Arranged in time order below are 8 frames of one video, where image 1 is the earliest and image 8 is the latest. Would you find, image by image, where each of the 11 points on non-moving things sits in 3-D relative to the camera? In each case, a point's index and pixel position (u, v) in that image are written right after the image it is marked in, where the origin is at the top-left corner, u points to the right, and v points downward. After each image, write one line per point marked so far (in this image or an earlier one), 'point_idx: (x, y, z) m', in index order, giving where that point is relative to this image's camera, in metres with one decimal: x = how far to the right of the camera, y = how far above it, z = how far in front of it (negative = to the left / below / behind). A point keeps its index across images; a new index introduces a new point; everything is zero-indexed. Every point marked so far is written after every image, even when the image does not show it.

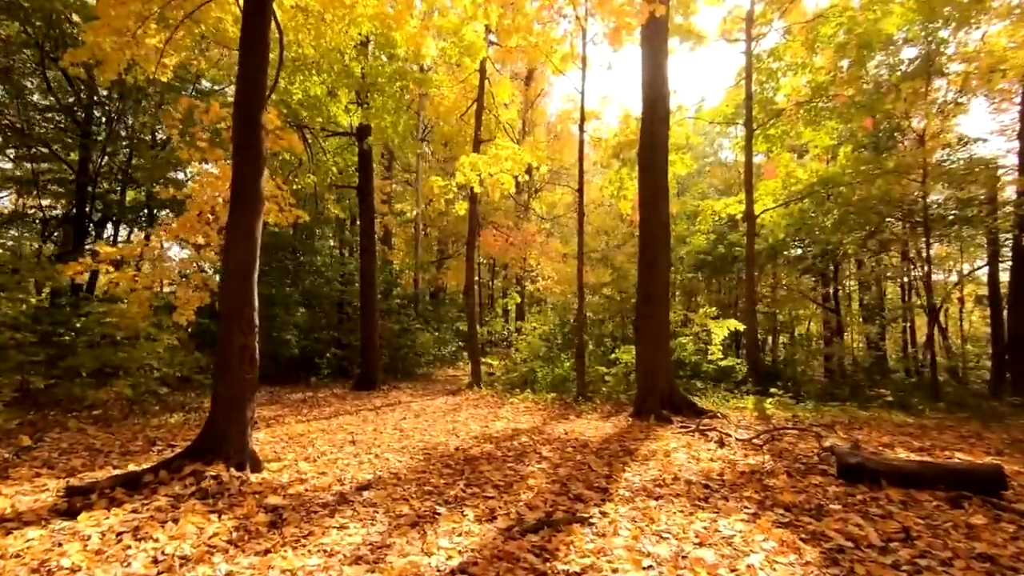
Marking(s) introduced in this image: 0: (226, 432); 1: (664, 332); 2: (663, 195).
0: (-2.4, -1.2, +4.5) m
1: (+2.5, -0.8, +8.8) m
2: (+2.5, +1.5, +9.0) m
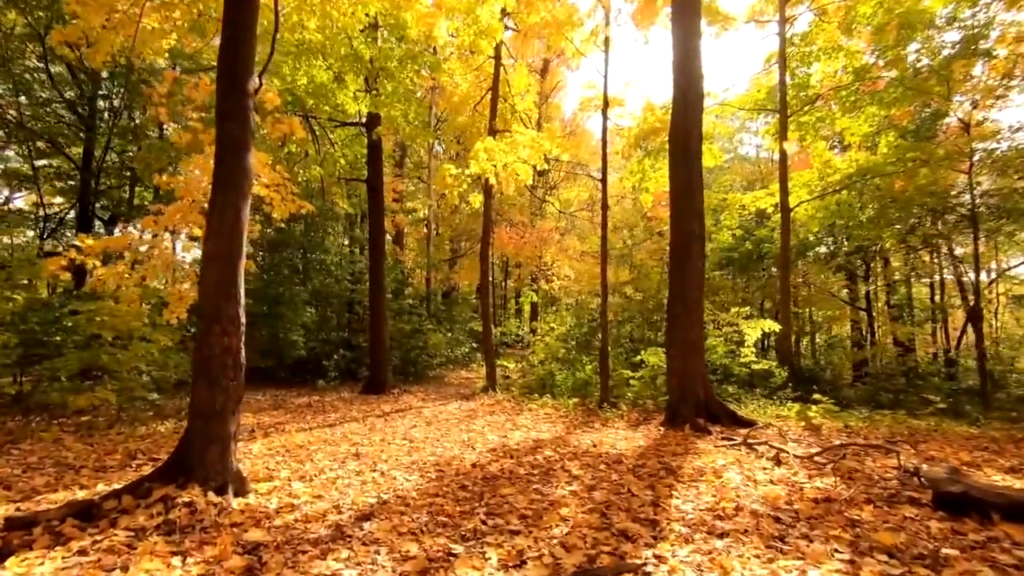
0: (-2.2, -1.2, +3.9) m
1: (+2.8, -0.7, +8.0) m
2: (+2.9, +1.6, +8.2) m
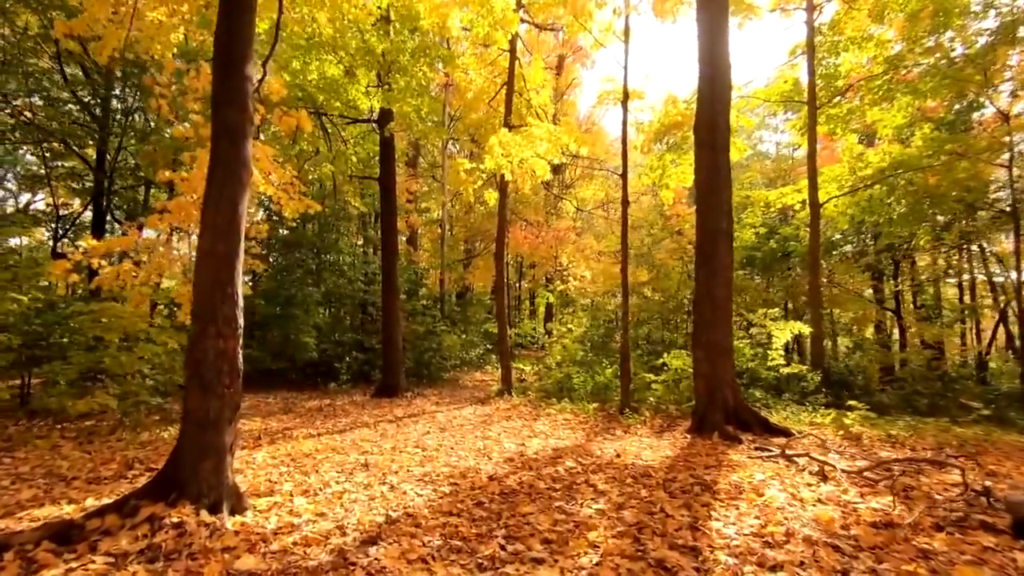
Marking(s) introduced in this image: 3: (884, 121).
0: (-2.1, -1.2, +3.6) m
1: (+3.0, -0.7, +7.6) m
2: (+3.1, +1.6, +7.8) m
3: (+8.4, +3.8, +12.1) m
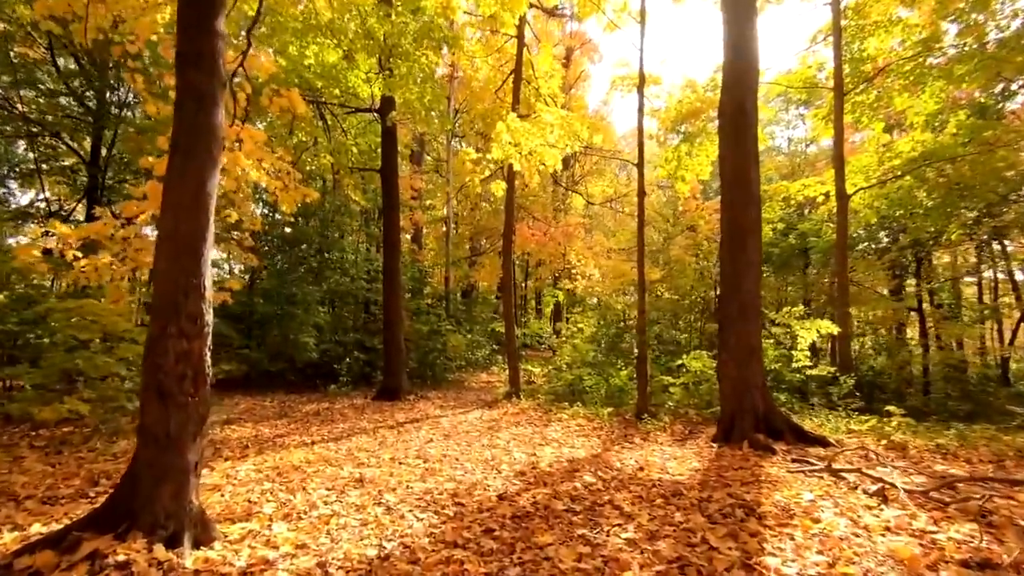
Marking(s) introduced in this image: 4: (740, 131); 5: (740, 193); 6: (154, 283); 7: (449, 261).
0: (-2.0, -1.1, +3.0) m
1: (+3.2, -0.6, +7.0) m
2: (+3.2, +1.7, +7.2) m
3: (+8.6, +3.8, +11.4) m
4: (+3.1, +2.1, +7.2) m
5: (+3.0, +1.3, +7.2) m
6: (-2.1, 0.0, +3.2) m
7: (-2.0, +0.9, +17.3) m
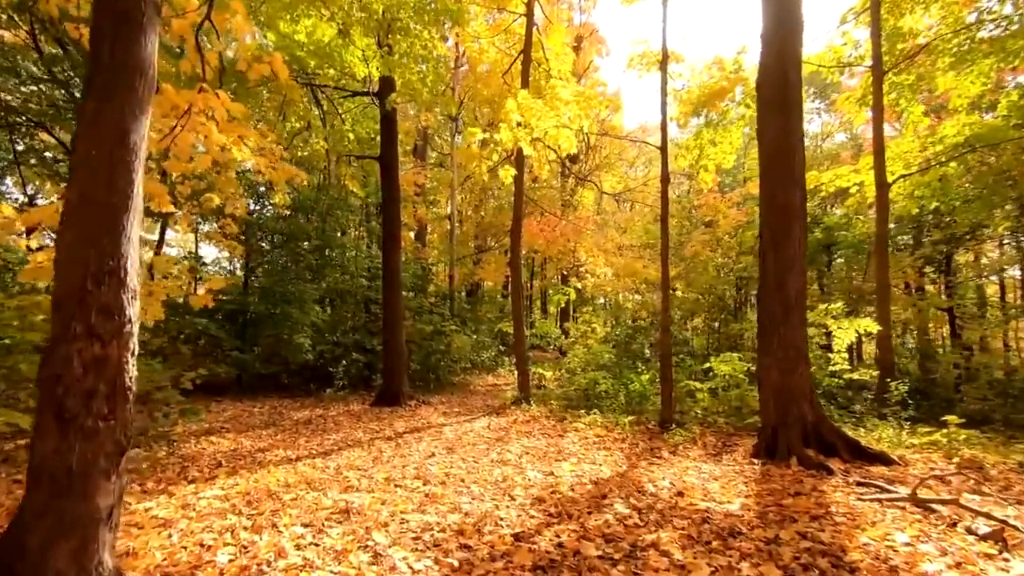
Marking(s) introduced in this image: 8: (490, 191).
0: (-1.9, -1.0, +2.2) m
1: (+3.3, -0.6, +6.1) m
2: (+3.4, +1.7, +6.3) m
3: (+8.8, +3.9, +10.5) m
4: (+3.2, +2.2, +6.4) m
5: (+3.2, +1.3, +6.3) m
6: (-2.0, +0.1, +2.4) m
7: (-1.8, +0.9, +16.5) m
8: (-0.8, +3.4, +19.0) m
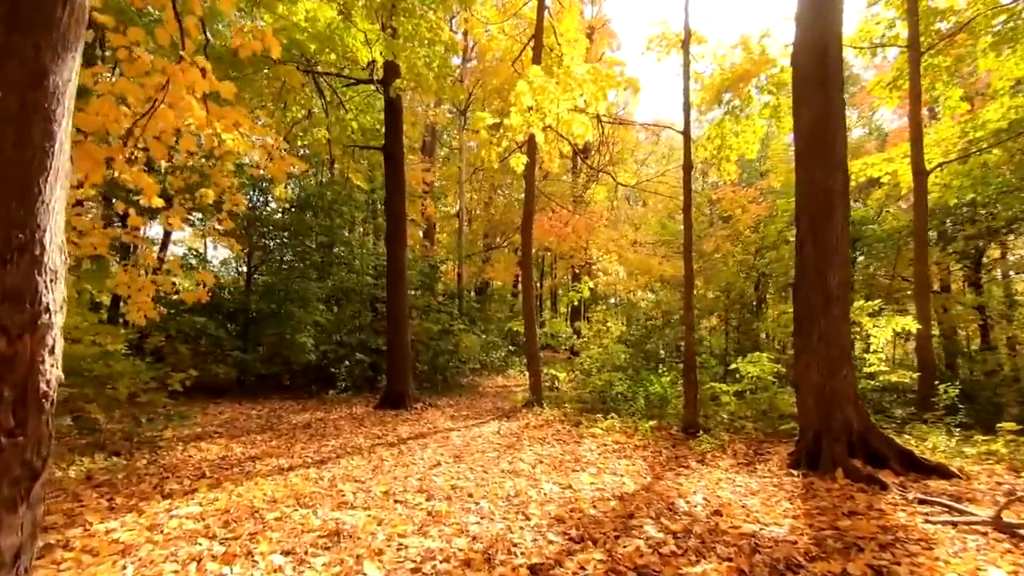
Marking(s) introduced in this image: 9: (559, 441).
0: (-1.8, -1.0, +1.7) m
1: (+3.4, -0.5, +5.5) m
2: (+3.5, +1.8, +5.7) m
3: (+9.0, +4.0, +9.9) m
4: (+3.3, +2.2, +5.8) m
5: (+3.3, +1.4, +5.7) m
6: (-2.0, +0.2, +1.9) m
7: (-1.5, +1.0, +16.0) m
8: (-0.4, +3.4, +18.4) m
9: (+0.6, -2.0, +6.8) m
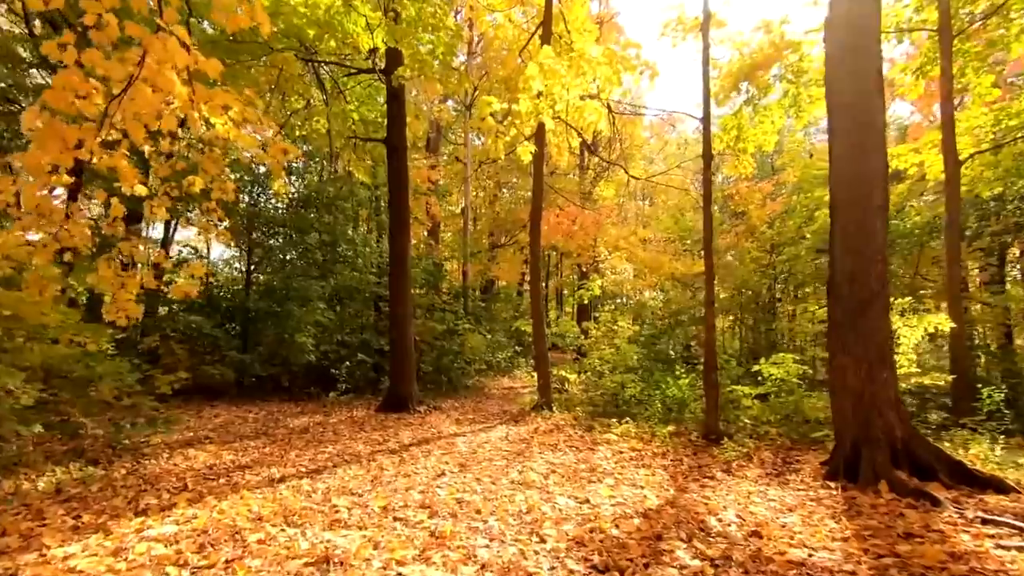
0: (-1.8, -0.9, +1.3) m
1: (+3.5, -0.4, +5.1) m
2: (+3.6, +1.8, +5.3) m
3: (+9.1, +4.0, +9.3) m
4: (+3.4, +2.3, +5.3) m
5: (+3.4, +1.5, +5.3) m
6: (-1.9, +0.2, +1.5) m
7: (-1.3, +1.0, +15.6) m
8: (-0.2, +3.5, +18.0) m
9: (+0.7, -1.9, +6.4) m
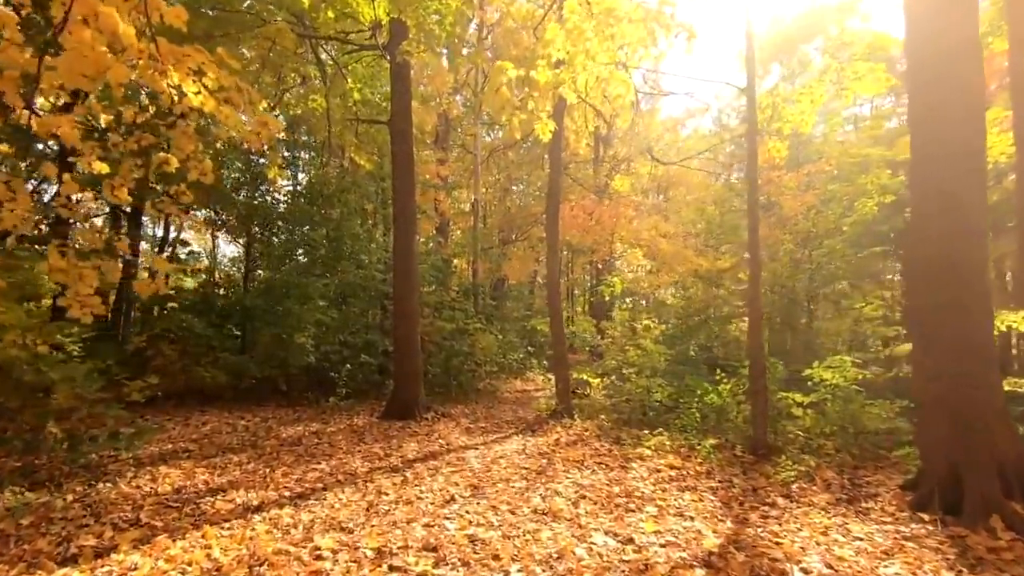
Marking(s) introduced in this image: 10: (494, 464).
0: (-1.6, -0.8, +0.4) m
1: (+3.7, -0.4, +4.2) m
2: (+3.8, +1.9, +4.4) m
3: (+9.4, +4.1, +8.4) m
4: (+3.6, +2.4, +4.4) m
5: (+3.6, +1.5, +4.4) m
6: (-1.8, +0.3, +0.7) m
7: (-1.0, +1.1, +14.8) m
8: (+0.2, +3.6, +17.2) m
9: (+0.9, -1.8, +5.5) m
10: (-0.2, -1.8, +5.5) m
